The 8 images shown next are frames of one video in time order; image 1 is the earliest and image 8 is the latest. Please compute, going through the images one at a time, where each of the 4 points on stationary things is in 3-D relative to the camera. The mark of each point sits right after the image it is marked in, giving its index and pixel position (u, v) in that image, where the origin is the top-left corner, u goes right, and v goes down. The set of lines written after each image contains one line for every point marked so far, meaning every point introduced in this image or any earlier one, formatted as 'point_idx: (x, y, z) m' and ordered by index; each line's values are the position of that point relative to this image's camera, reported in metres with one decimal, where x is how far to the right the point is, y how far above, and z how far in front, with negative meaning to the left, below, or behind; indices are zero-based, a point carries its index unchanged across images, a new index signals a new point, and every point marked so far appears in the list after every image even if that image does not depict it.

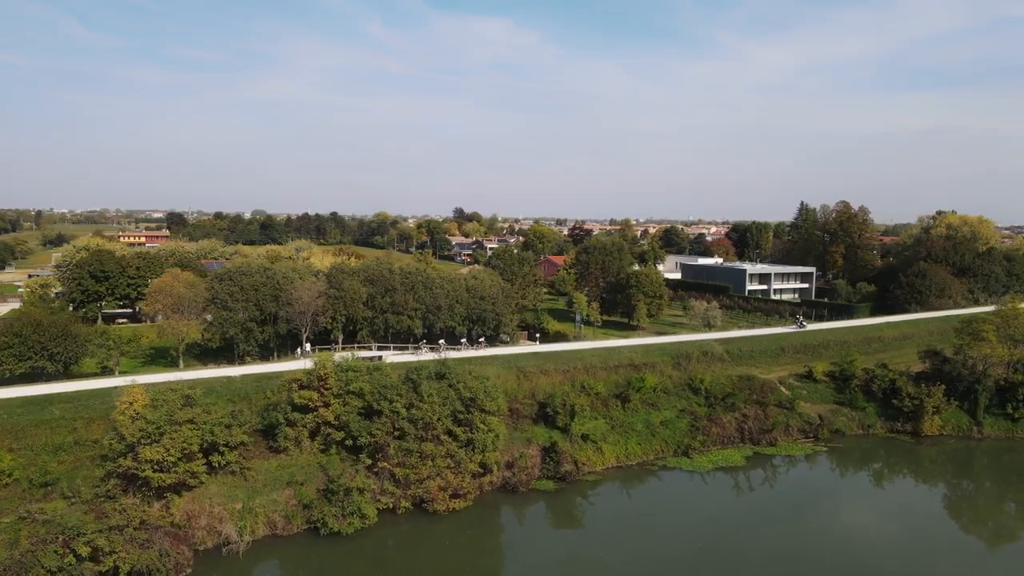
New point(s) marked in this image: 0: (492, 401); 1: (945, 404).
0: (-0.6, -3.3, +13.3) m
1: (+16.8, -4.6, +17.7) m
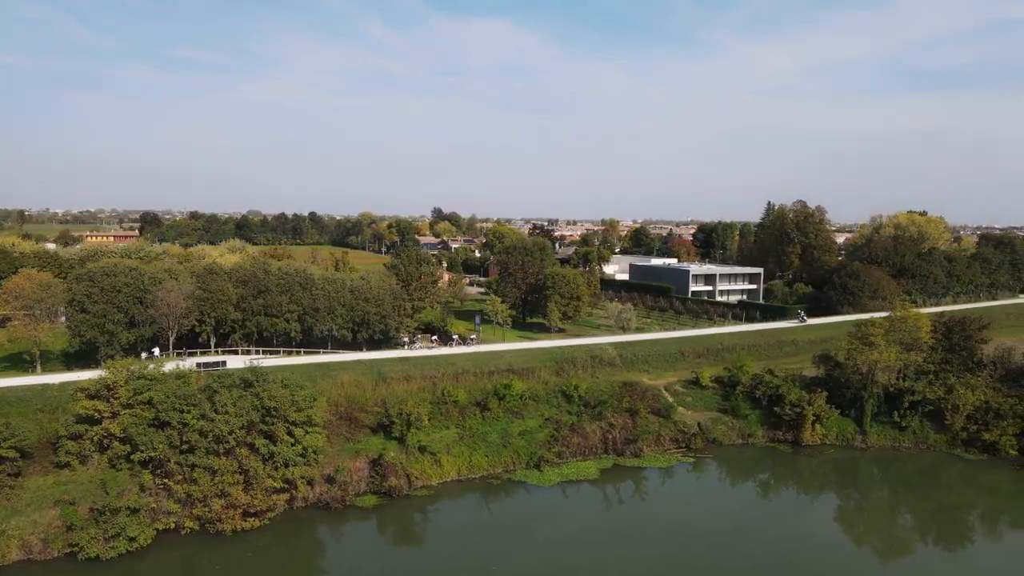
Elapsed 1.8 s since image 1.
0: (-5.7, -3.3, +12.4) m
1: (+11.7, -4.6, +16.9) m
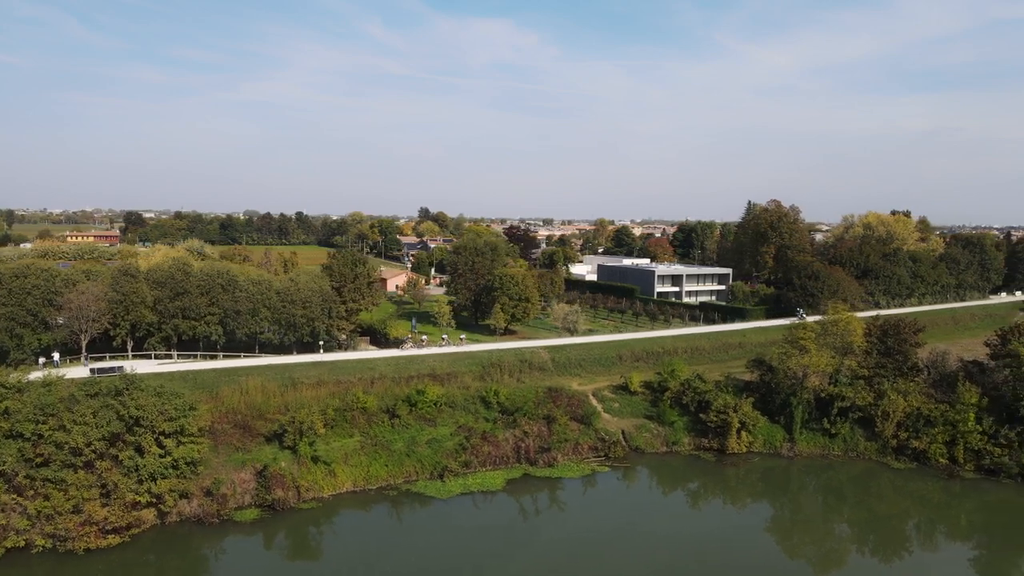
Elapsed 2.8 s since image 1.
0: (-8.7, -3.4, +11.8) m
1: (+8.7, -4.7, +16.3) m
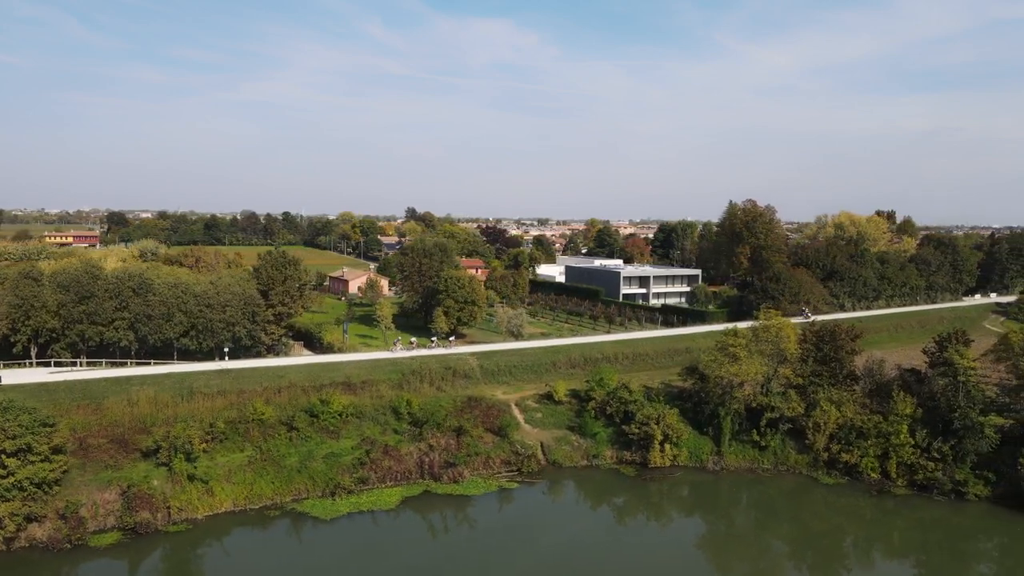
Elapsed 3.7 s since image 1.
0: (-11.7, -3.6, +10.9) m
1: (+5.7, -4.8, +15.4) m
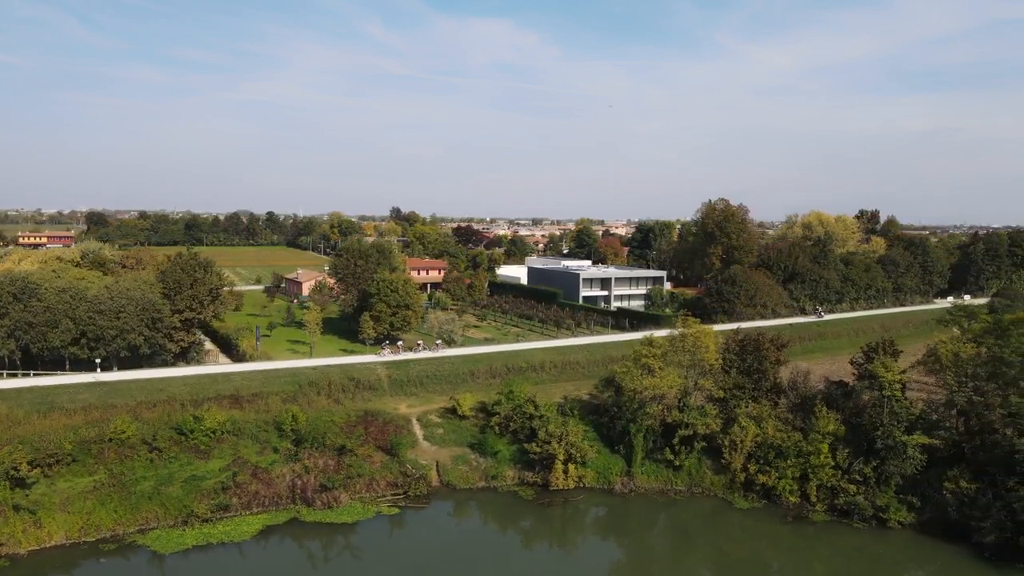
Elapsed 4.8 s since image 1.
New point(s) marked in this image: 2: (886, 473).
0: (-15.0, -3.8, +9.6) m
1: (+2.3, -5.0, +14.2) m
2: (+10.5, -5.2, +12.8) m
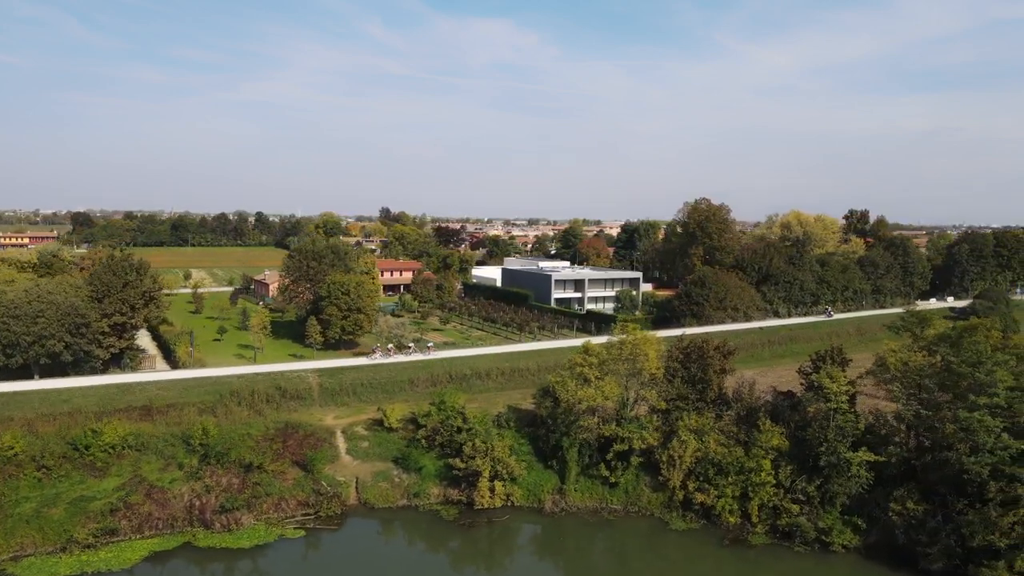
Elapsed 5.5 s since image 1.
0: (-17.2, -3.9, +8.7) m
1: (+0.1, -5.2, +13.2) m
2: (+8.3, -5.3, +11.8) m
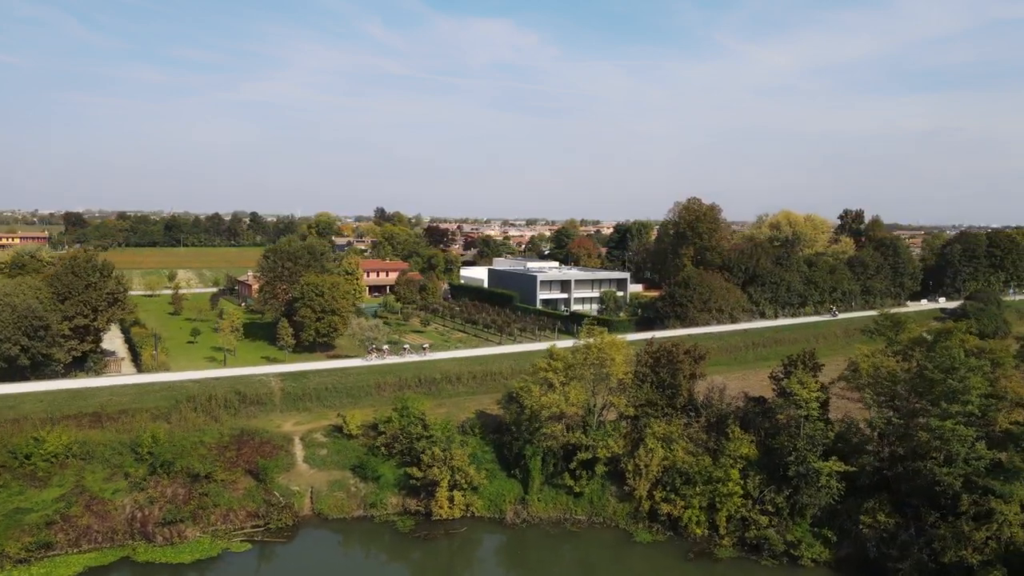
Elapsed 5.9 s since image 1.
0: (-18.3, -3.9, +8.2) m
1: (-1.0, -5.2, +12.8) m
2: (+7.2, -5.4, +11.3) m
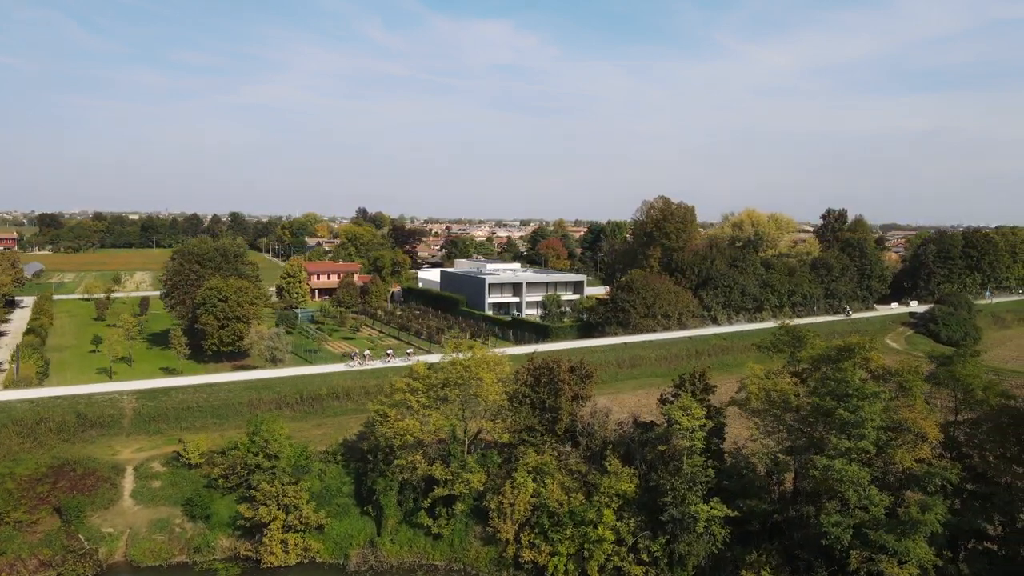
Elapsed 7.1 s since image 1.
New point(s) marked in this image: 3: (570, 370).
0: (-22.0, -4.2, +6.4) m
1: (-4.6, -5.4, +11.0) m
2: (+3.5, -5.6, +9.6) m
3: (+1.6, -2.1, +11.9) m
